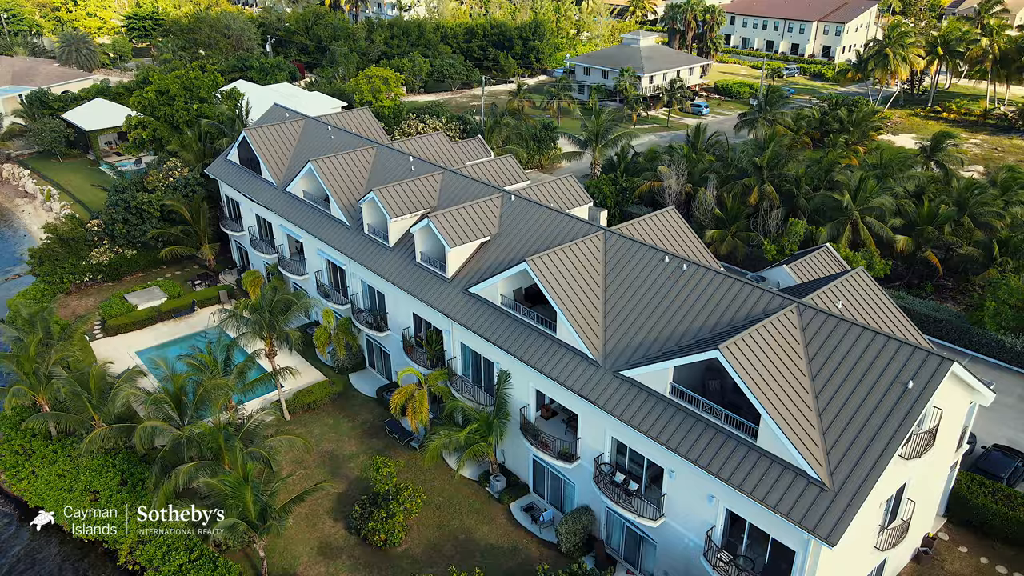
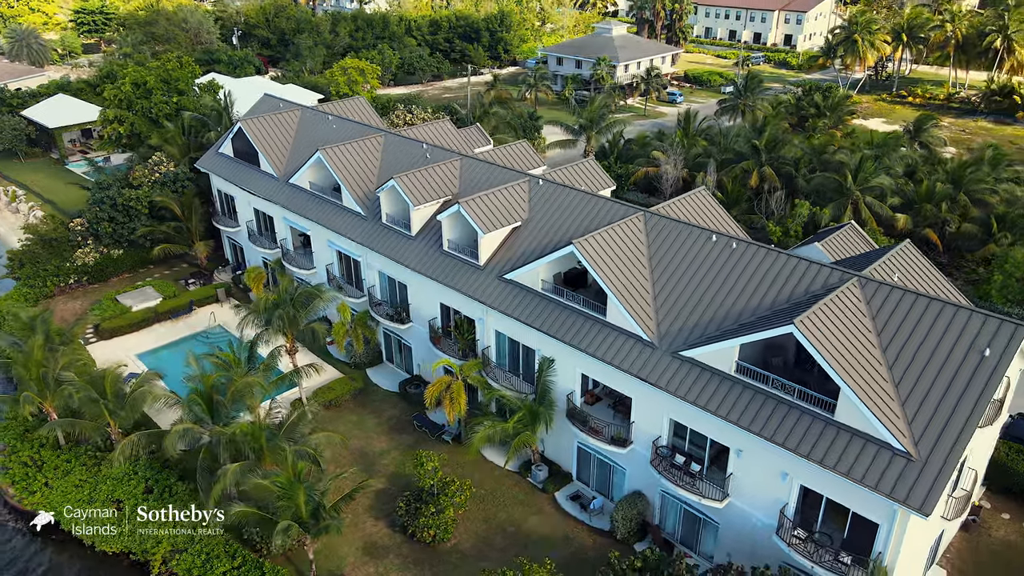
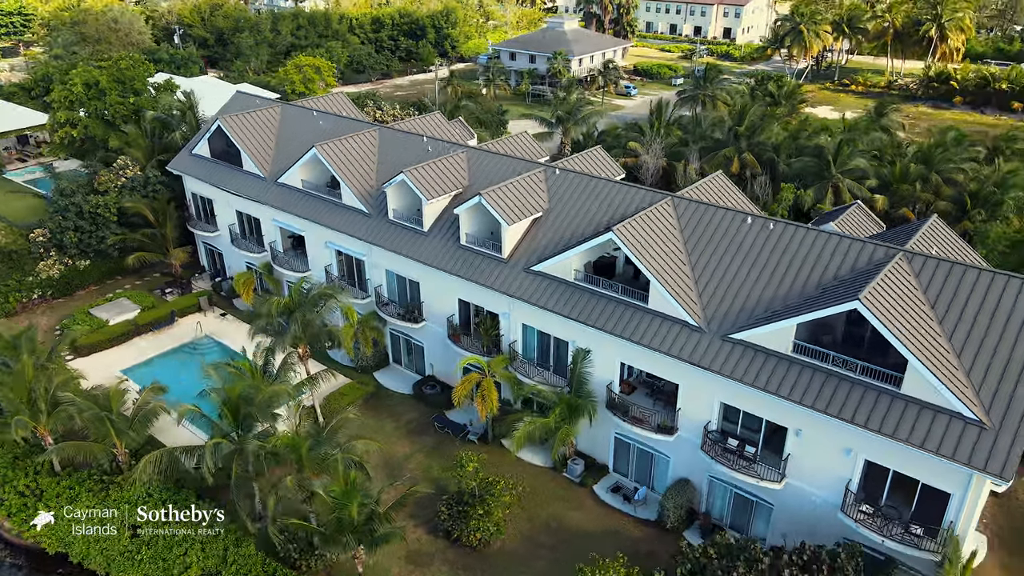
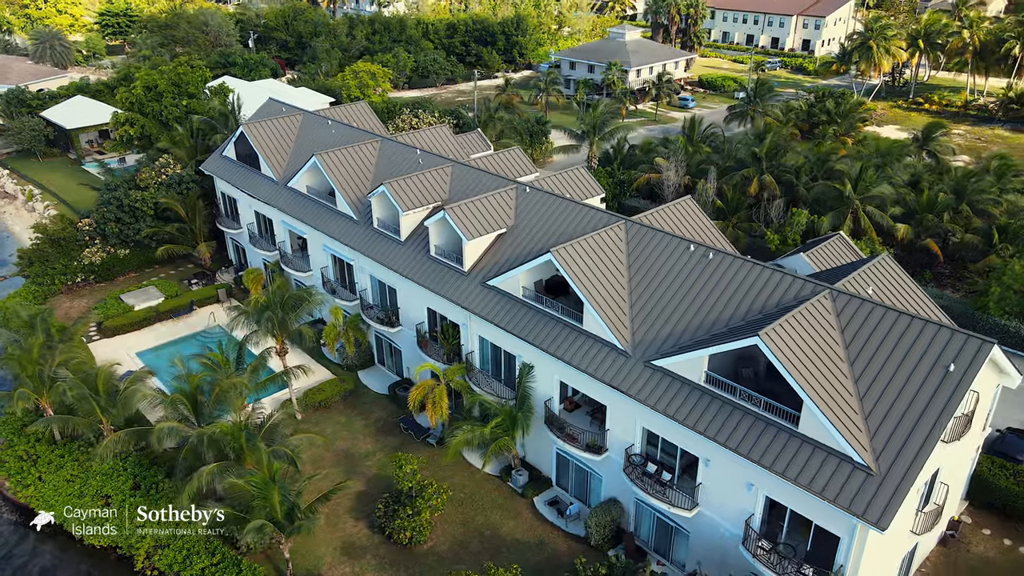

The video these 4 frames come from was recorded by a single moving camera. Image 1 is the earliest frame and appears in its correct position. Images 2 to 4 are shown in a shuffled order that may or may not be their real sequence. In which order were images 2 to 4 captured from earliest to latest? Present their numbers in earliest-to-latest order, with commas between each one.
4, 2, 3
